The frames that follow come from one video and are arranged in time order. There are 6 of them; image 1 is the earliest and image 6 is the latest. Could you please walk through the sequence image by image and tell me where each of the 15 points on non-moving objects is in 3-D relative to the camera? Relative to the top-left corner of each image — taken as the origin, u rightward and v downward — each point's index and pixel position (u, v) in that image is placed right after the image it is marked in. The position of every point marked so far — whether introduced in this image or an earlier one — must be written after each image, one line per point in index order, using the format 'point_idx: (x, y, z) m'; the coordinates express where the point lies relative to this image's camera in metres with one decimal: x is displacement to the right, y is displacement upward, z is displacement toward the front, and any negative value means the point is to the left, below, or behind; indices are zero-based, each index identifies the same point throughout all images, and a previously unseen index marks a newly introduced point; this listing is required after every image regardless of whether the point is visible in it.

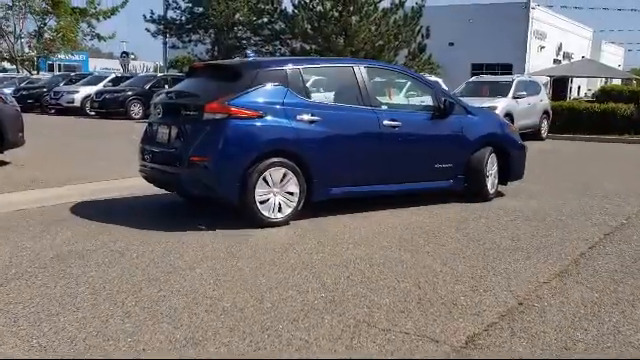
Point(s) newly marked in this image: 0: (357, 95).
0: (+0.5, +1.1, +8.2) m
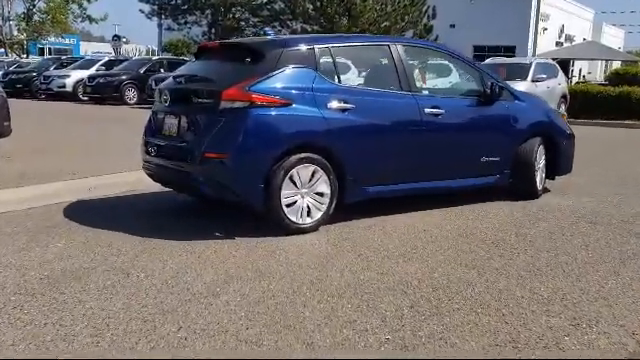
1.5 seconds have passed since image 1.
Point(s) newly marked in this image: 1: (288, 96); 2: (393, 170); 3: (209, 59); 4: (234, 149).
0: (+0.8, +1.1, +7.1) m
1: (-0.3, +0.8, +6.3) m
2: (+0.8, +0.1, +7.0) m
3: (-1.2, +1.3, +6.9) m
4: (-0.8, +0.3, +6.0) m
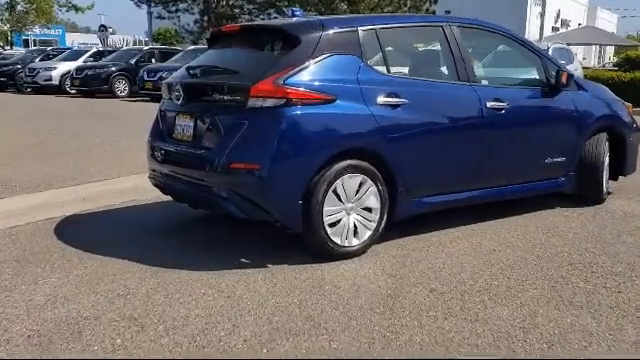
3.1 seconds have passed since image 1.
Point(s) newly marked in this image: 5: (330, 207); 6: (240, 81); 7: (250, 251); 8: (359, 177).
0: (+1.2, +1.0, +5.9) m
1: (+0.1, +0.7, +5.1) m
2: (+1.2, 0.0, +5.9) m
3: (-0.8, +1.2, +5.7) m
4: (-0.4, +0.2, +4.9) m
5: (+0.1, -0.2, +5.1) m
6: (-0.6, +0.8, +5.1) m
7: (-0.6, -0.6, +5.3) m
8: (+0.3, 0.0, +5.2) m
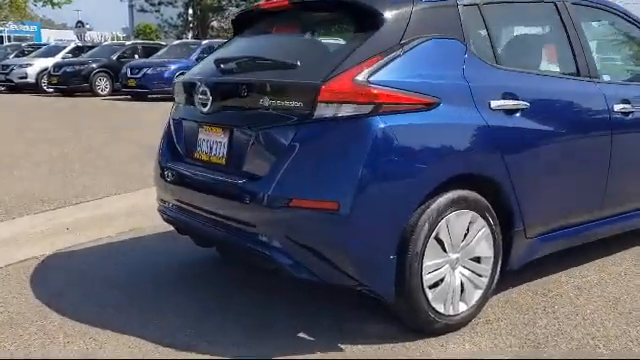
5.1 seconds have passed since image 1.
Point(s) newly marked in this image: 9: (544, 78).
0: (+1.7, +0.8, +4.4) m
1: (+0.6, +0.5, +3.5) m
2: (+1.7, -0.2, +4.3) m
3: (-0.3, +0.9, +4.1) m
4: (+0.1, -0.1, +3.3) m
5: (+0.6, -0.4, +3.5) m
6: (-0.1, +0.5, +3.5) m
7: (-0.1, -0.8, +3.8) m
8: (+0.8, -0.2, +3.6) m
9: (+1.4, +0.6, +4.1) m
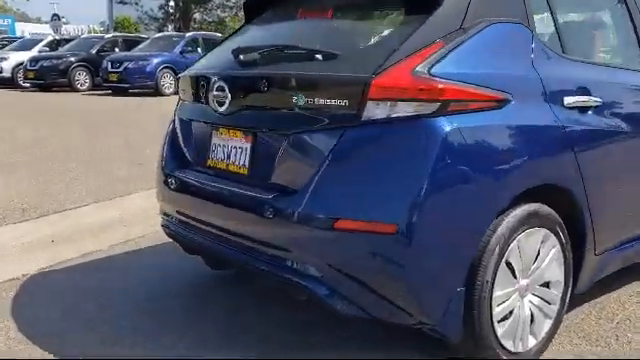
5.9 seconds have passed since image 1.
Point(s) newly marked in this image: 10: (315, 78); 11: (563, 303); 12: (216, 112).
0: (+1.8, +0.8, +3.8) m
1: (+0.8, +0.4, +2.9) m
2: (+1.9, -0.2, +3.8) m
3: (-0.1, +0.9, +3.5) m
4: (+0.3, -0.1, +2.7) m
5: (+0.8, -0.5, +2.9) m
6: (+0.1, +0.5, +2.9) m
7: (+0.2, -0.9, +3.2) m
8: (+1.0, -0.2, +3.1) m
9: (+1.6, +0.6, +3.5) m
10: (0.0, +0.5, +2.9) m
11: (+1.2, -0.6, +3.3) m
12: (-0.5, +0.4, +3.4) m
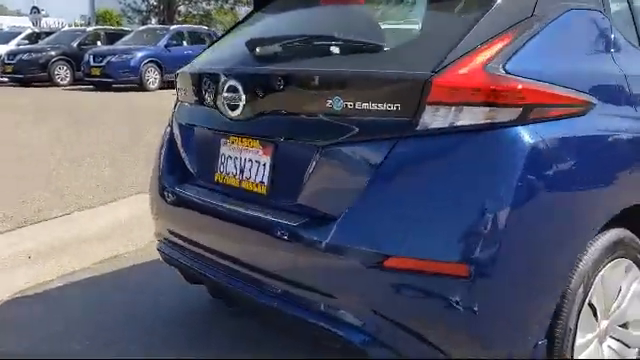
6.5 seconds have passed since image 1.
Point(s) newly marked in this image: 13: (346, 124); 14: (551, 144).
0: (+2.0, +0.7, +3.3) m
1: (+1.0, +0.3, +2.4) m
2: (+2.0, -0.3, +3.3) m
3: (0.0, +0.8, +2.9) m
4: (+0.5, -0.2, +2.1) m
5: (+1.0, -0.6, +2.4) m
6: (+0.2, +0.4, +2.3) m
7: (+0.3, -1.0, +2.6) m
8: (+1.2, -0.3, +2.5) m
9: (+1.7, +0.5, +3.0) m
10: (+0.1, +0.4, +2.4) m
11: (+1.4, -0.7, +2.7) m
12: (-0.4, +0.3, +2.8) m
13: (+0.1, +0.2, +2.4) m
14: (+0.8, +0.1, +2.2) m
